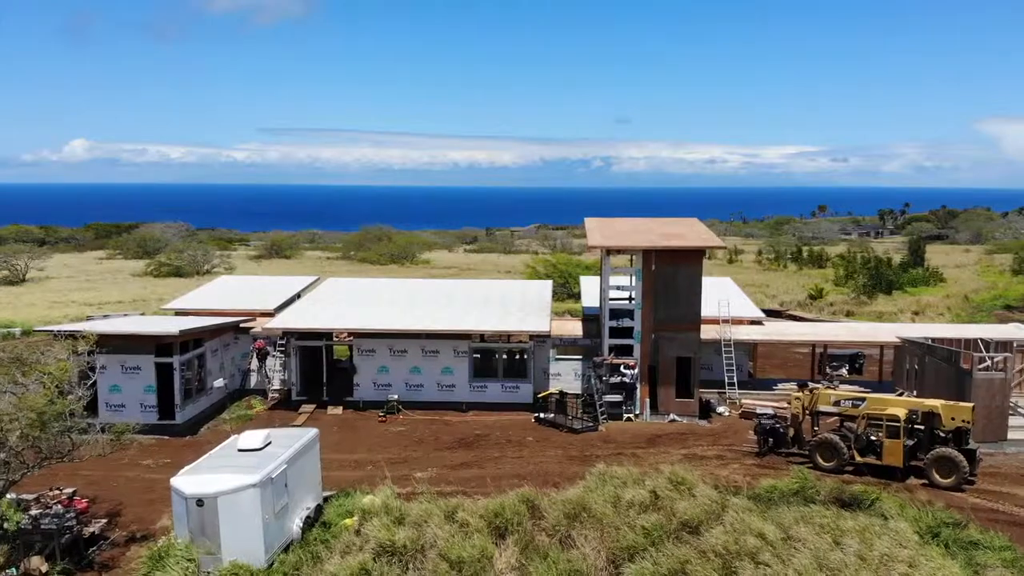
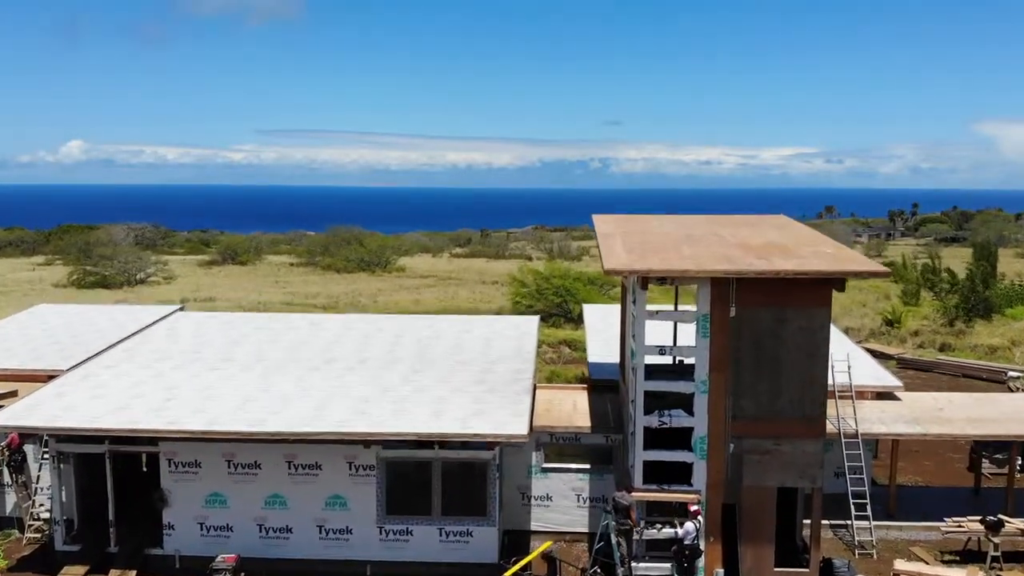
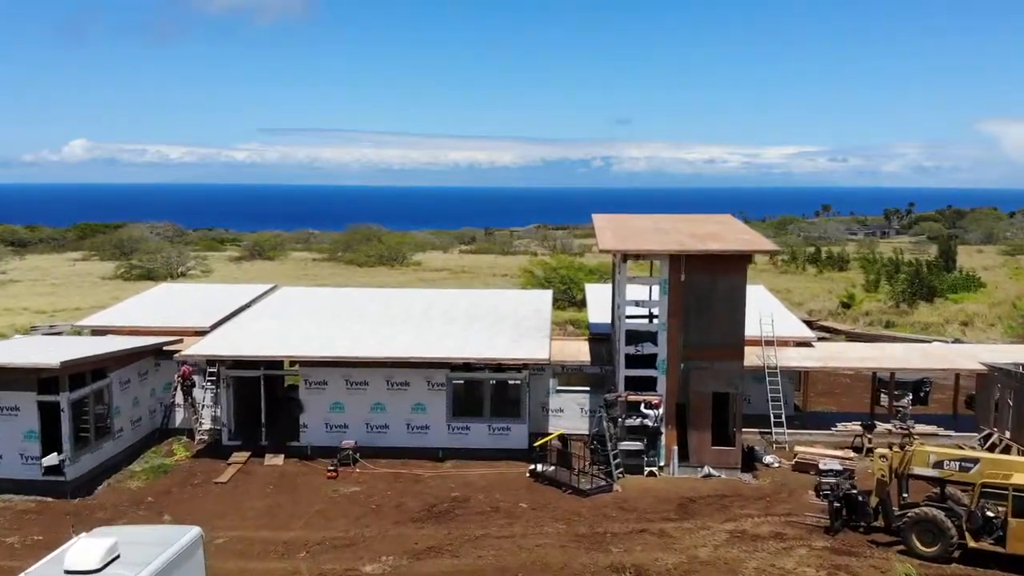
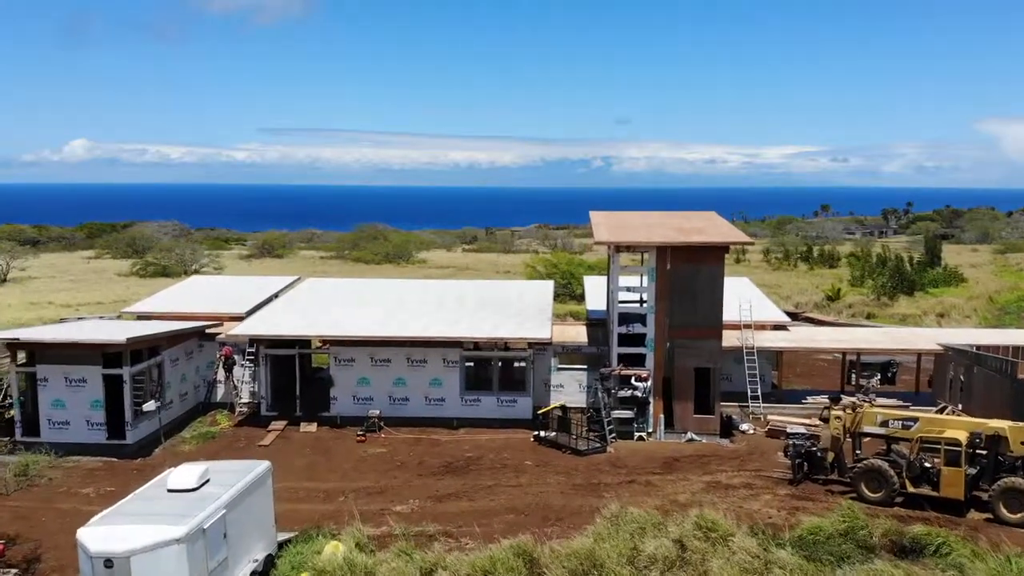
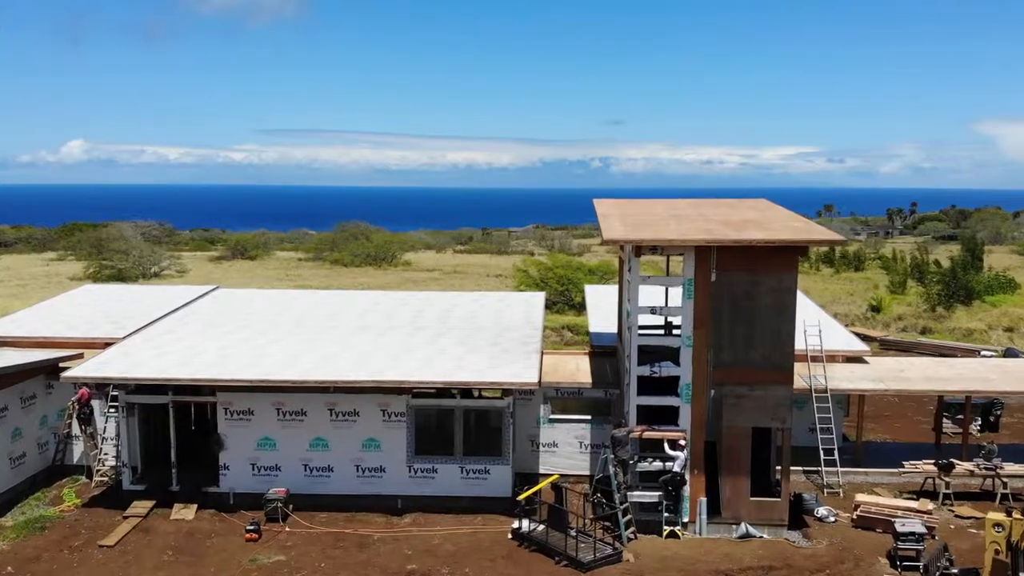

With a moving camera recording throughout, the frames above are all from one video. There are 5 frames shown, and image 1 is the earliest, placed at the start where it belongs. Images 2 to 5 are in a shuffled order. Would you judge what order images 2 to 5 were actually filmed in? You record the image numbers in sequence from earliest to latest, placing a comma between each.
4, 3, 5, 2
